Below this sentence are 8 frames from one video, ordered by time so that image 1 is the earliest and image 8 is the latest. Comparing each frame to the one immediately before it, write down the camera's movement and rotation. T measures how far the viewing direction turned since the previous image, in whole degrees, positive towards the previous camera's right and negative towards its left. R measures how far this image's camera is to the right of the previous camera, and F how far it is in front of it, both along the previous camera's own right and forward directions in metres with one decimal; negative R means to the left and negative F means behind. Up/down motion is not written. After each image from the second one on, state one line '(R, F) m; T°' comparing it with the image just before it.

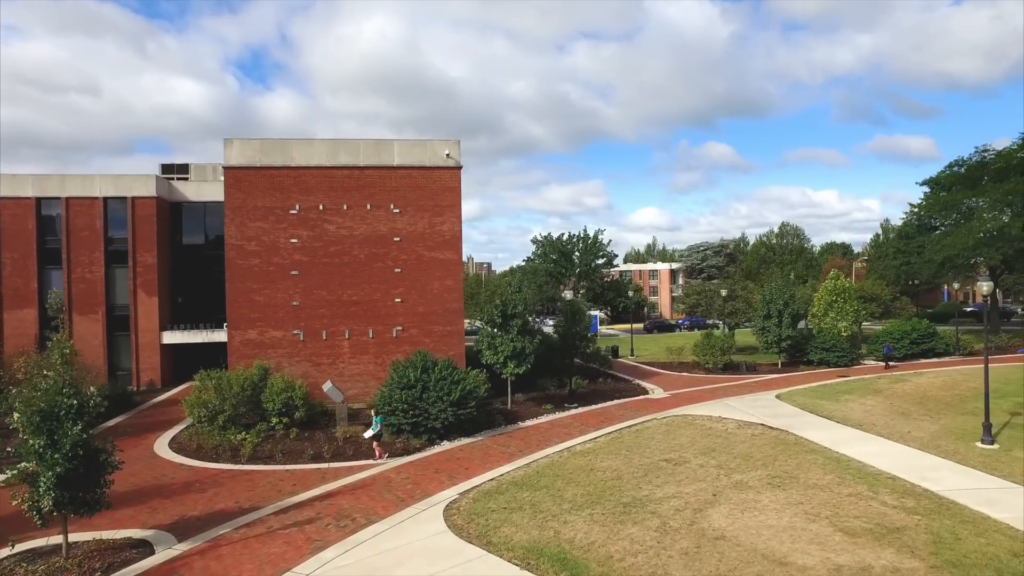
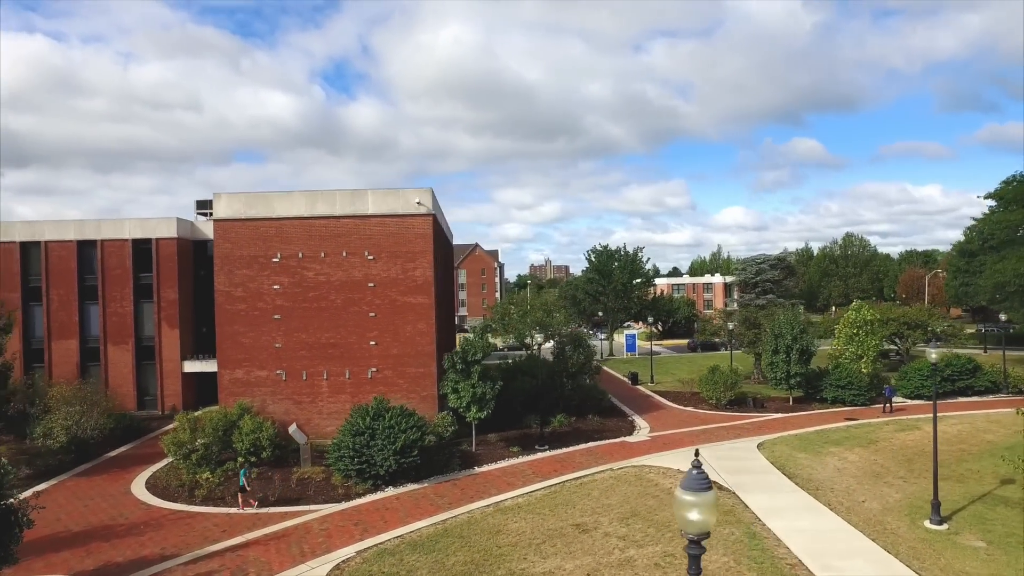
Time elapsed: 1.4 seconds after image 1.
(+3.8, -0.2) m; -8°
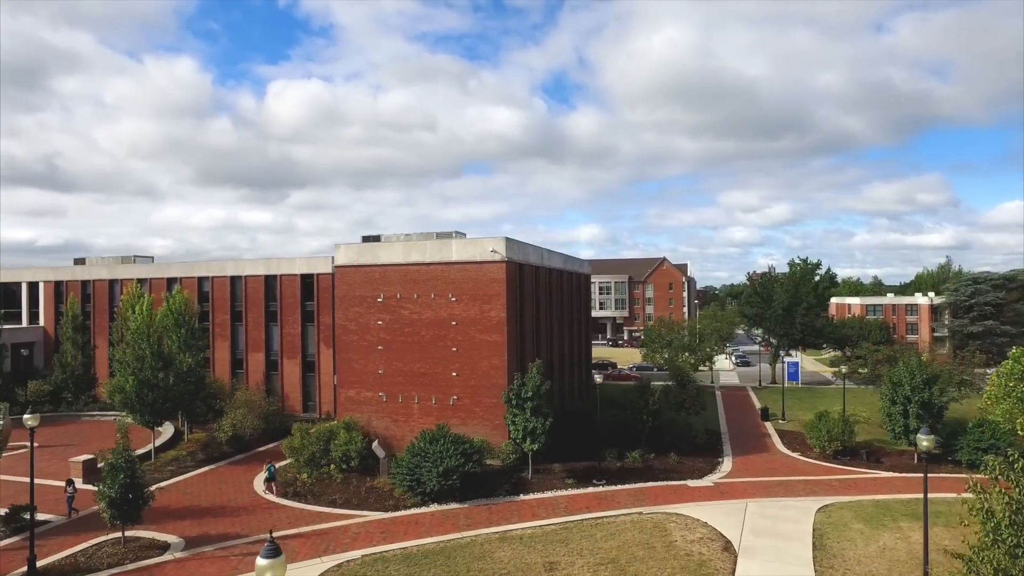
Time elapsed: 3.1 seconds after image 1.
(+5.7, -0.9) m; -20°
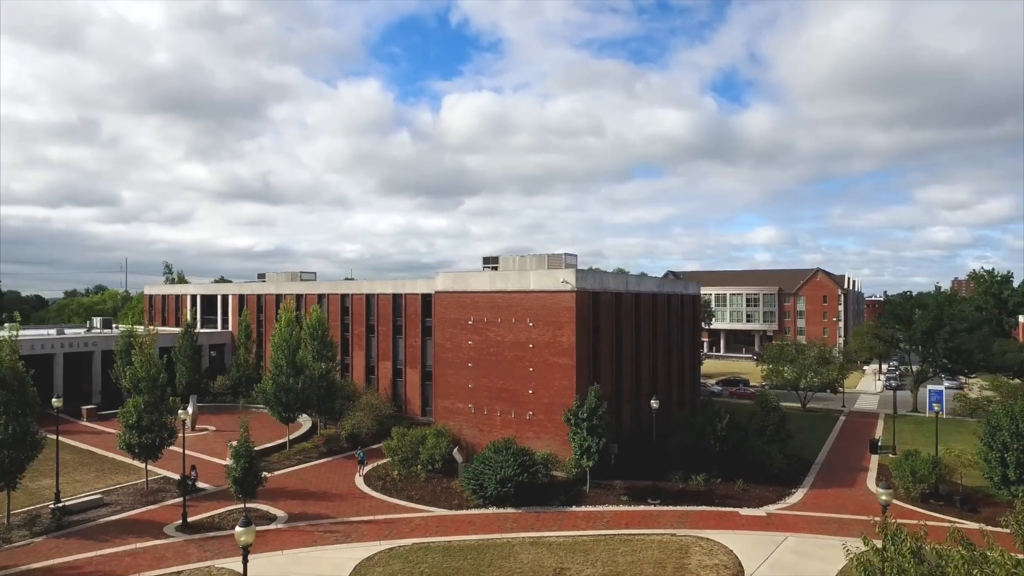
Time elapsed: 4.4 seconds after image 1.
(+4.0, -2.0) m; -15°
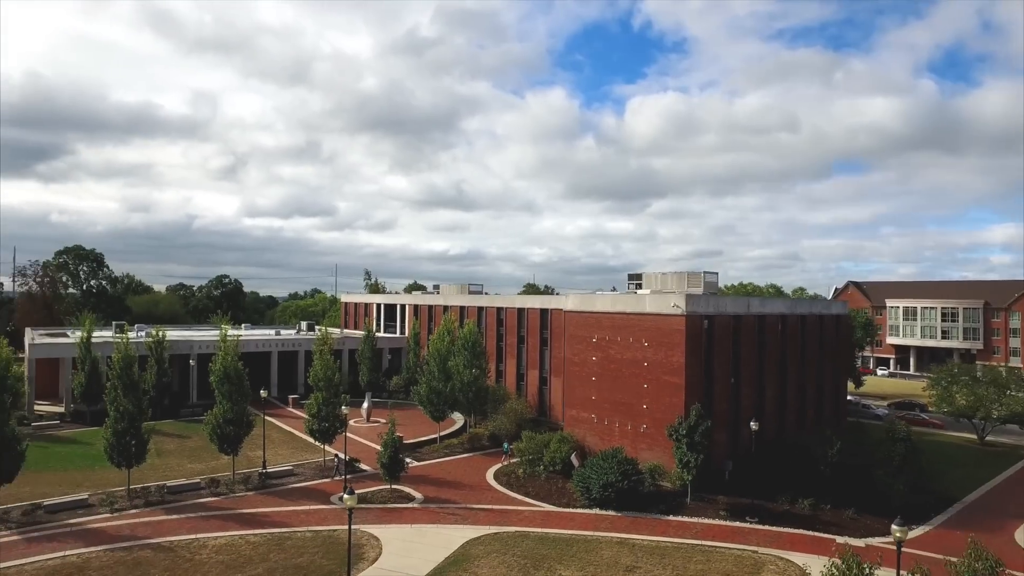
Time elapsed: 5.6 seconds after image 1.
(+3.1, -2.6) m; -16°
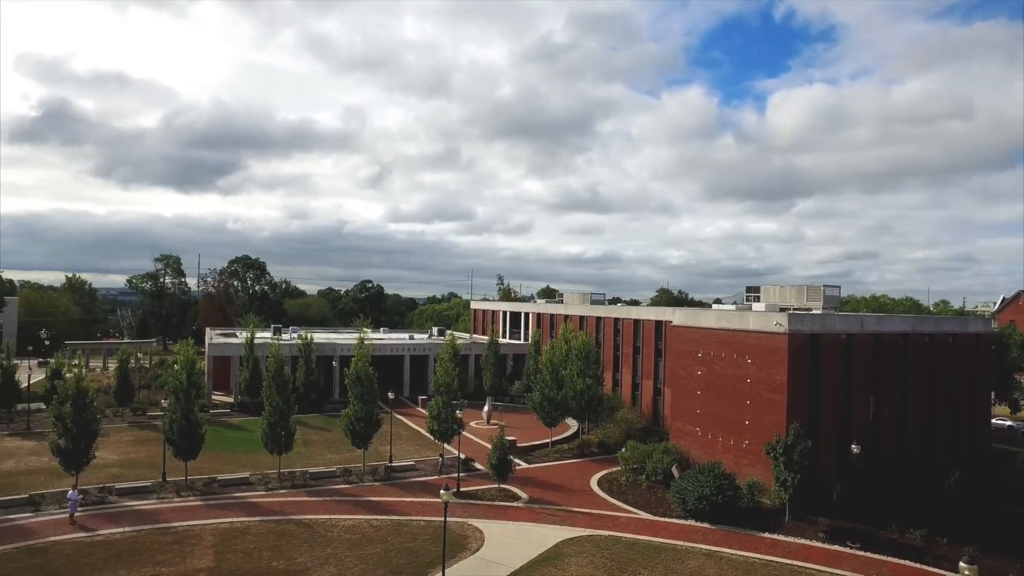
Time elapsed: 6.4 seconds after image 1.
(+1.4, -1.7) m; -12°
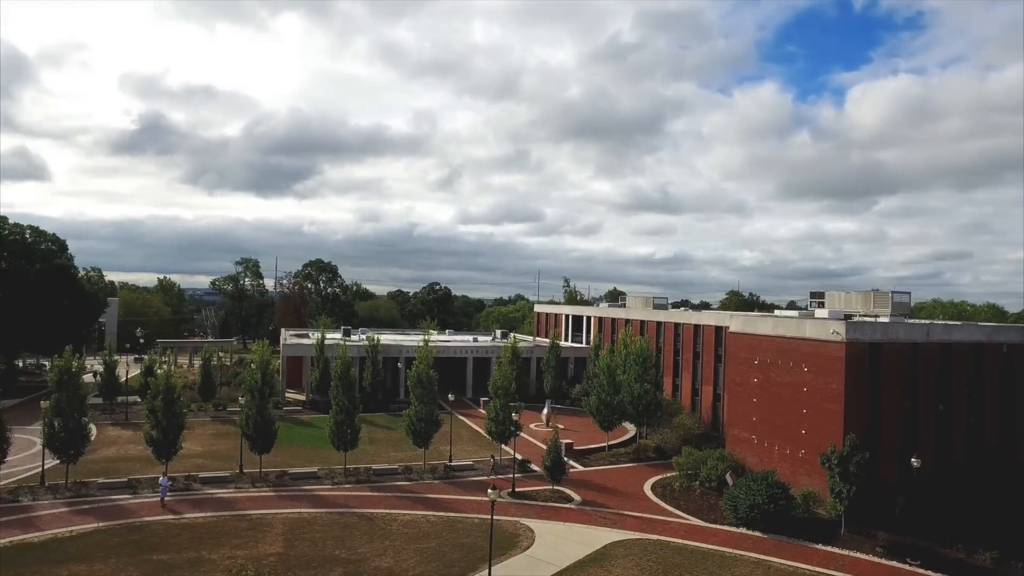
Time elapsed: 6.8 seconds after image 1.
(+0.6, -0.8) m; -6°
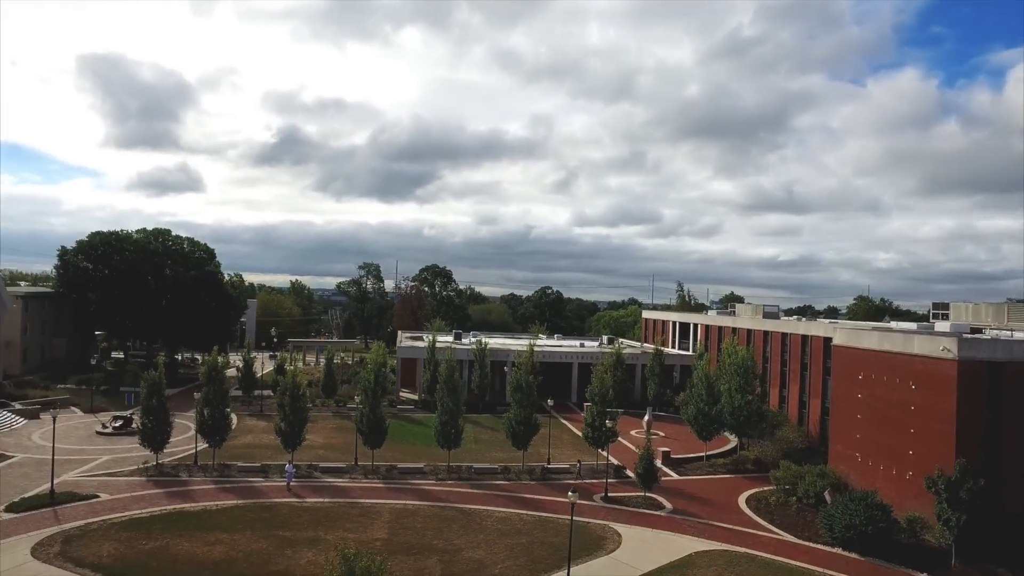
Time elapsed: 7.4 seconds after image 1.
(+0.9, -1.3) m; -10°
